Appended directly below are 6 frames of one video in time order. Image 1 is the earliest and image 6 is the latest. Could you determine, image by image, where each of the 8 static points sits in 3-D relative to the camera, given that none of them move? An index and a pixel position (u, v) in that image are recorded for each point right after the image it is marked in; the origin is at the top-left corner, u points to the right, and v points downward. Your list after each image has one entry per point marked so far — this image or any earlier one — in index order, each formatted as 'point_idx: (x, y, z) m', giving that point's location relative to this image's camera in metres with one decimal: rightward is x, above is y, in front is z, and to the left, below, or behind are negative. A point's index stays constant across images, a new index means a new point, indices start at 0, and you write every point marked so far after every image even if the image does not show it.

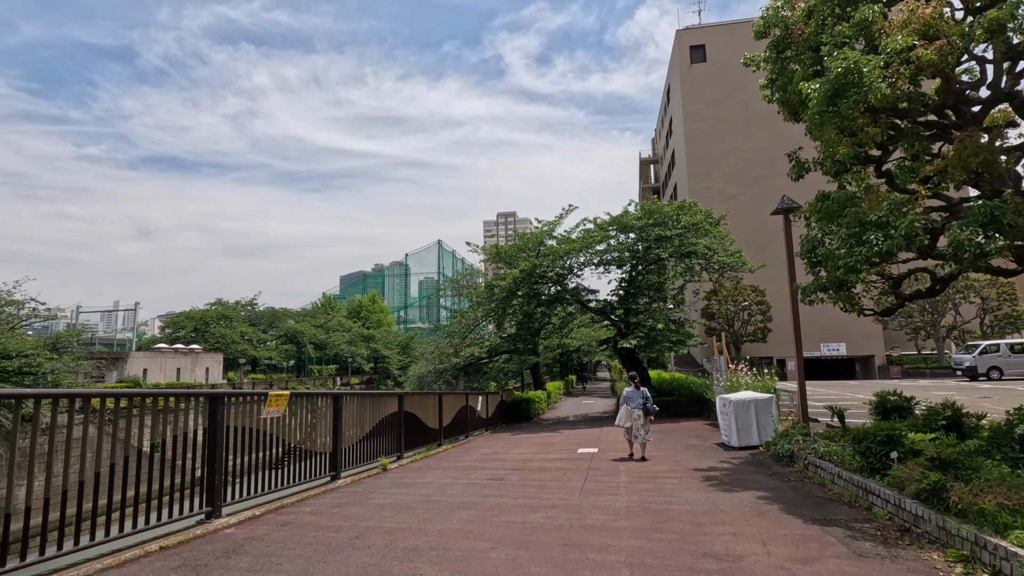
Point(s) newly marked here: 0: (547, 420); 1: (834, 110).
0: (+1.3, -5.0, +19.9) m
1: (+4.5, +2.5, +7.5) m
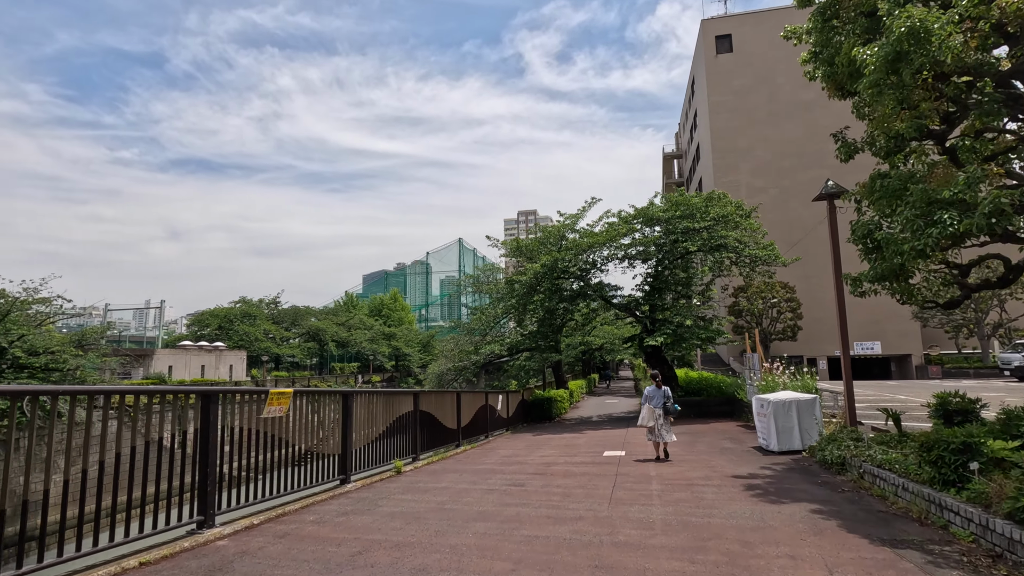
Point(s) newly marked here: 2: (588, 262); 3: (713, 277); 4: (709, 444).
0: (+2.1, -4.8, +19.3) m
1: (+4.8, +2.6, +6.7) m
2: (+2.7, +0.9, +18.8) m
3: (+7.3, +0.4, +19.5) m
4: (+4.0, -3.2, +10.9) m
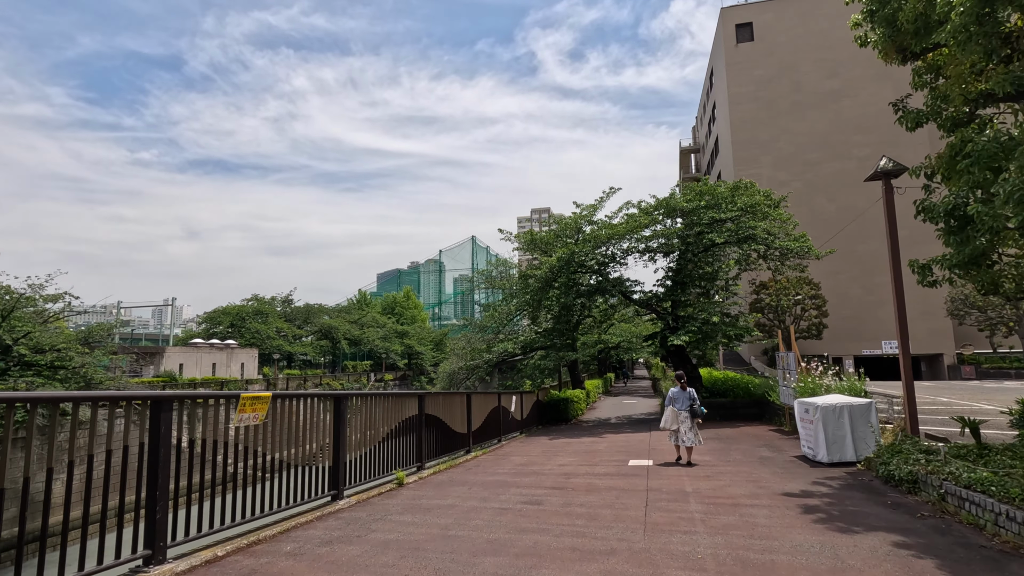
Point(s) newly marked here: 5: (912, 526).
0: (+2.6, -4.6, +18.3) m
1: (+5.0, +2.8, +5.6) m
2: (+3.2, +1.1, +17.8) m
3: (+7.8, +0.5, +18.4) m
4: (+4.3, -3.1, +9.9) m
5: (+3.8, -2.3, +5.1) m
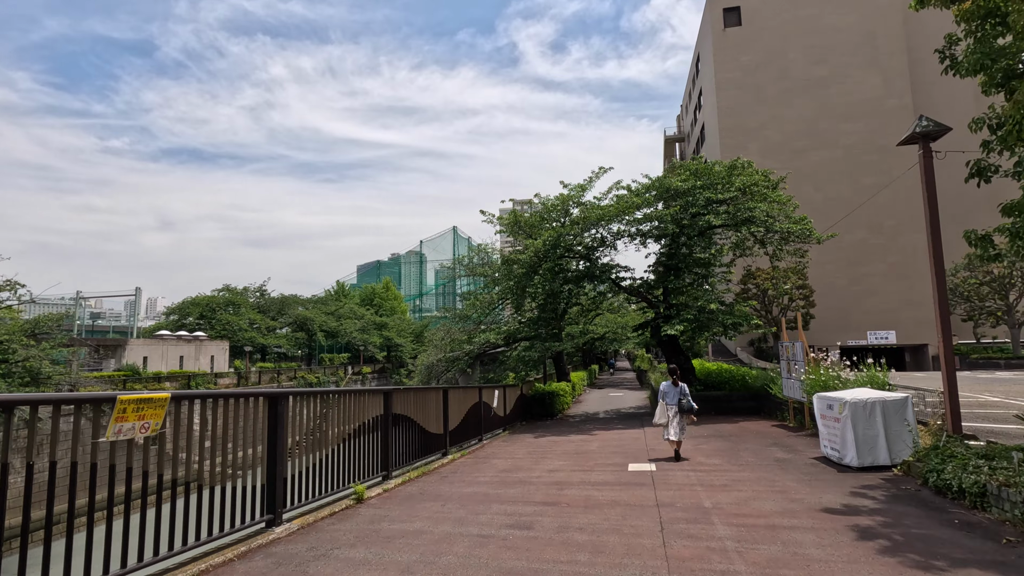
0: (+2.0, -4.2, +17.2) m
1: (+4.8, +3.0, +4.5) m
2: (+2.6, +1.5, +16.6) m
3: (+7.2, +1.0, +17.4) m
4: (+4.0, -2.7, +8.8) m
5: (+3.7, -2.0, +4.0) m
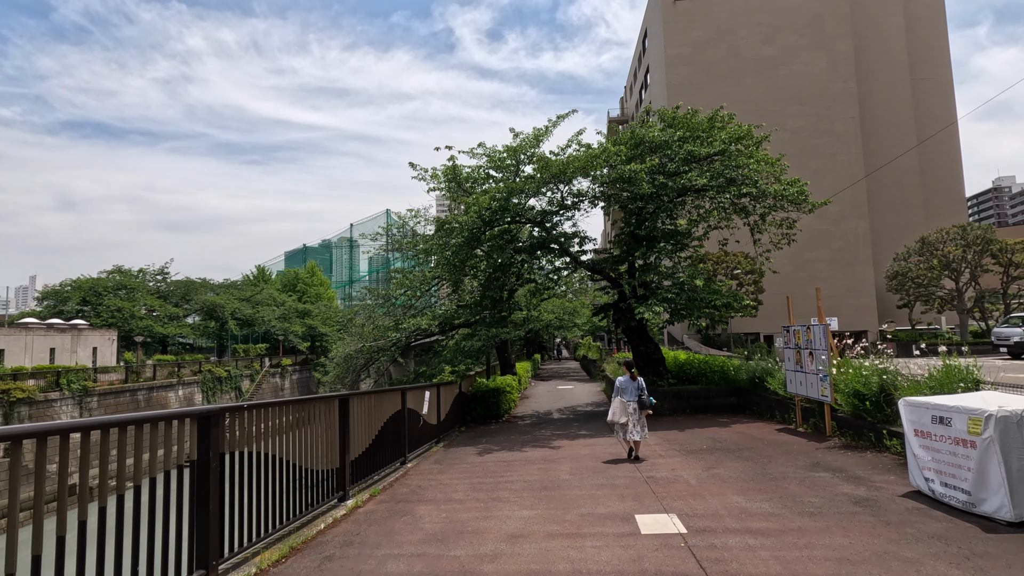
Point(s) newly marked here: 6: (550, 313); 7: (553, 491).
0: (+0.3, -3.5, +14.1) m
1: (+4.7, +3.4, +1.7) m
2: (+1.0, +2.2, +13.5) m
3: (+5.5, +1.6, +14.8) m
4: (+3.3, -2.2, +6.0) m
5: (+3.6, -1.6, +1.2) m
6: (+1.5, -0.9, +19.3) m
7: (+0.5, -2.5, +6.4) m
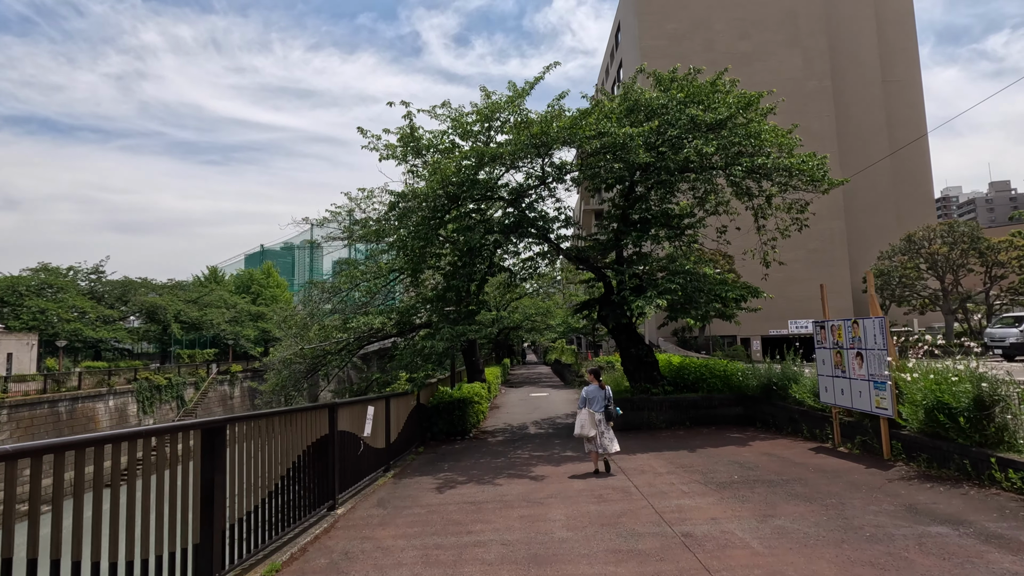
0: (-0.4, -3.3, +11.8) m
1: (+4.8, +3.7, -0.2) m
2: (+0.4, +2.4, +11.3) m
3: (+4.8, +1.8, +12.9) m
4: (+3.2, -2.0, +4.0) m
5: (+3.7, -1.3, -0.8) m
6: (+0.5, -0.7, +17.1) m
7: (+0.3, -2.2, +4.2) m
